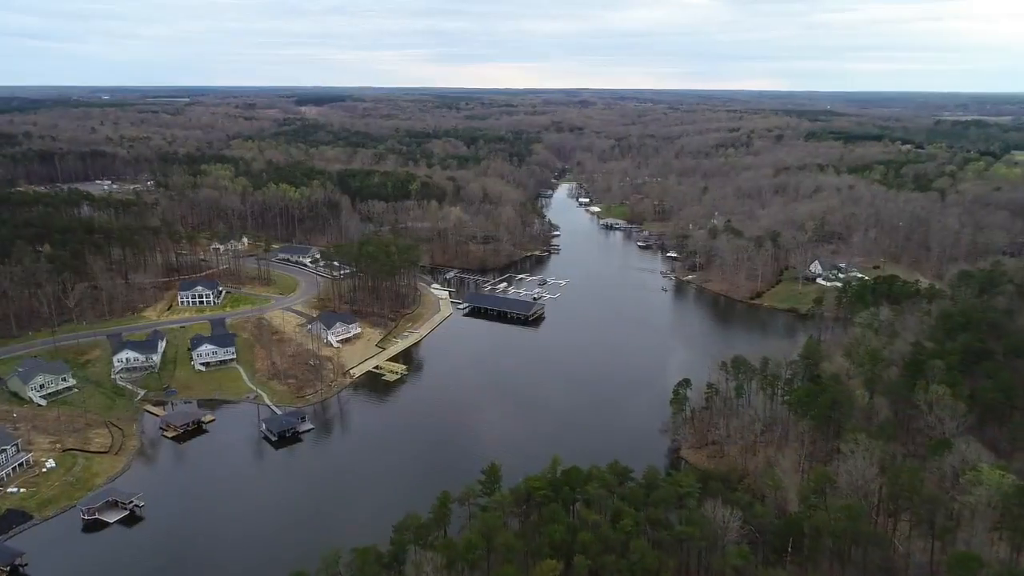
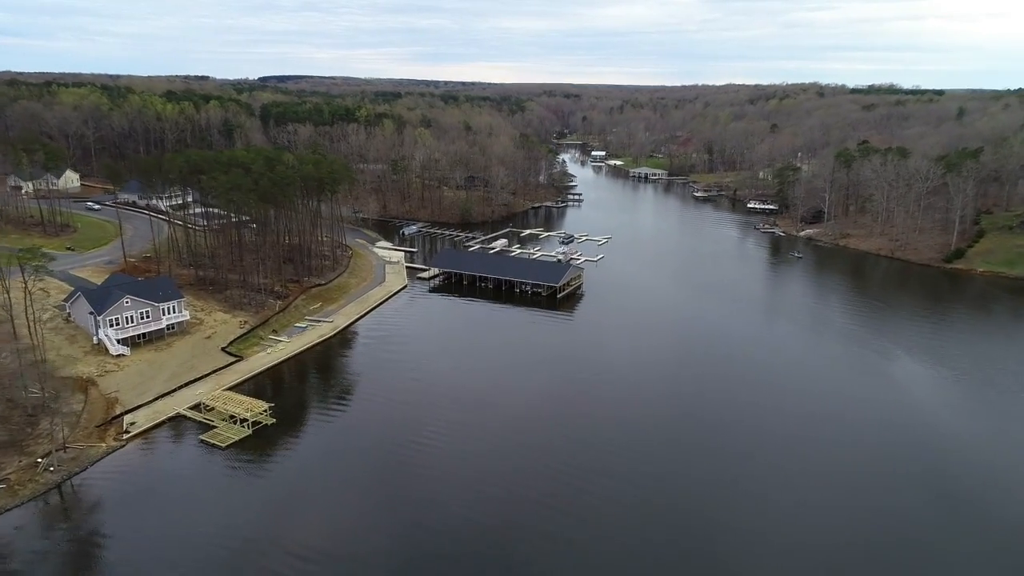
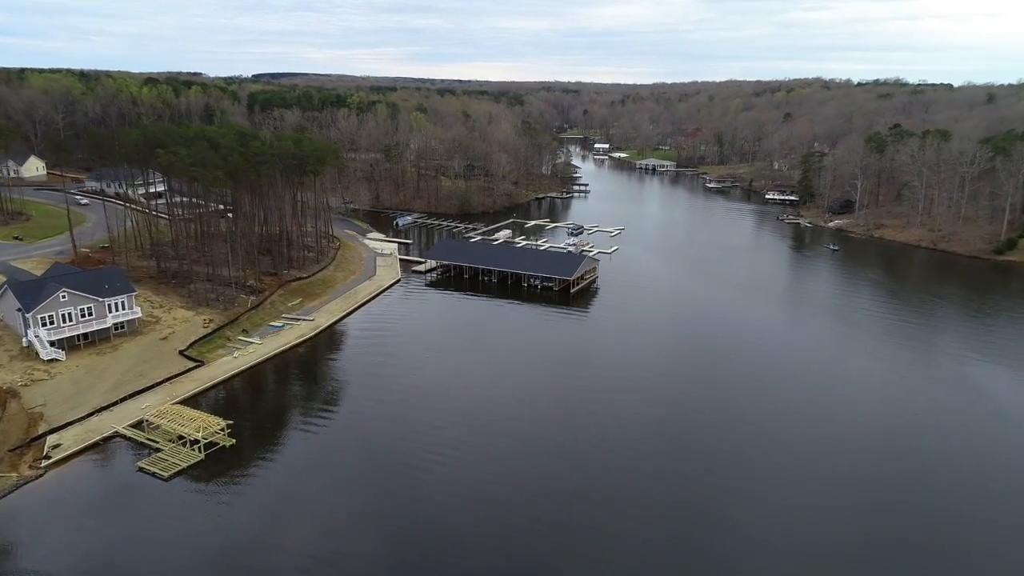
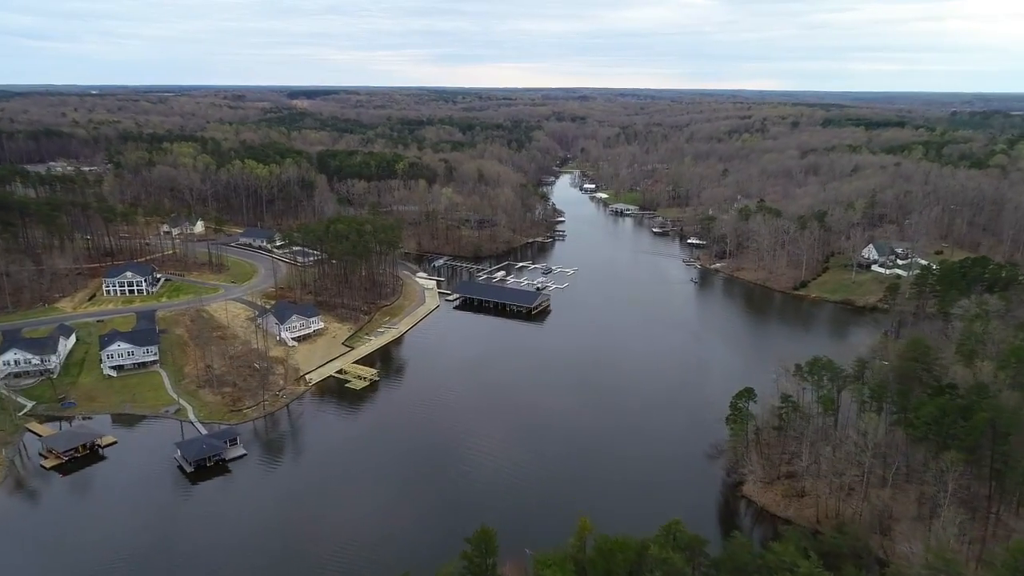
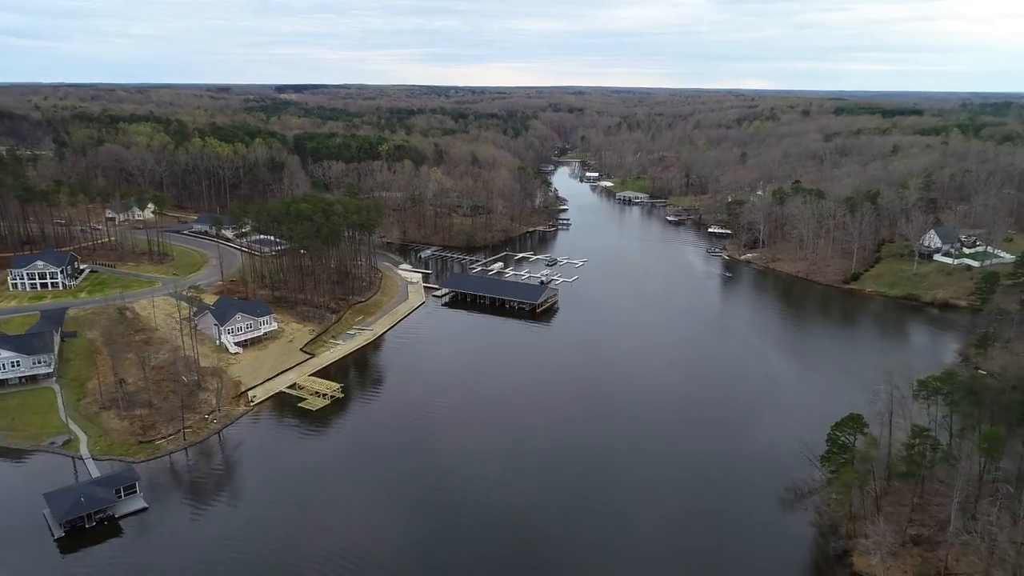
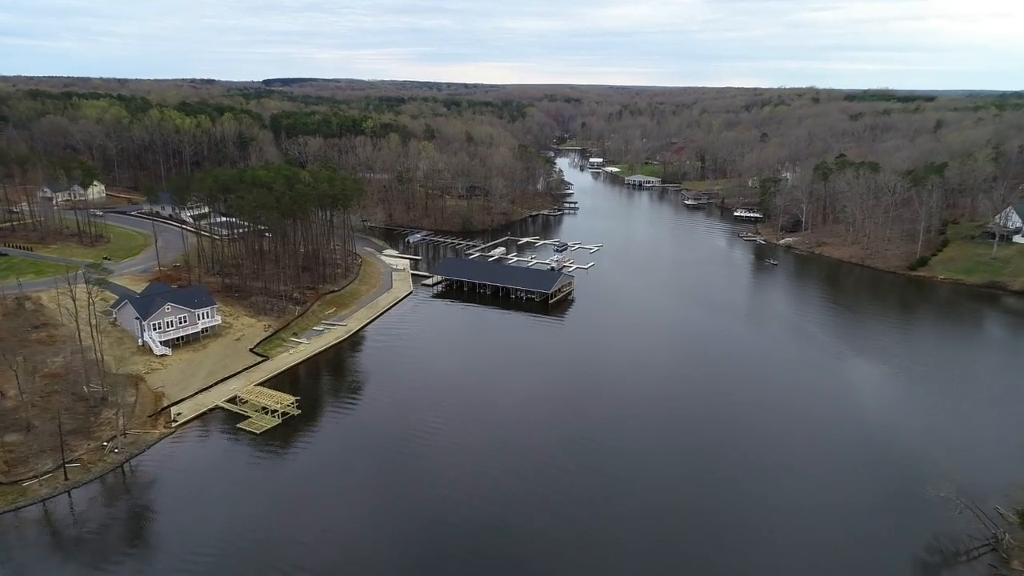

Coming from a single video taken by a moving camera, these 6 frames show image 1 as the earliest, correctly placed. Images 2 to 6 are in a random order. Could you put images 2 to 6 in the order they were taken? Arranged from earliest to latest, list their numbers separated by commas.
4, 5, 6, 2, 3
